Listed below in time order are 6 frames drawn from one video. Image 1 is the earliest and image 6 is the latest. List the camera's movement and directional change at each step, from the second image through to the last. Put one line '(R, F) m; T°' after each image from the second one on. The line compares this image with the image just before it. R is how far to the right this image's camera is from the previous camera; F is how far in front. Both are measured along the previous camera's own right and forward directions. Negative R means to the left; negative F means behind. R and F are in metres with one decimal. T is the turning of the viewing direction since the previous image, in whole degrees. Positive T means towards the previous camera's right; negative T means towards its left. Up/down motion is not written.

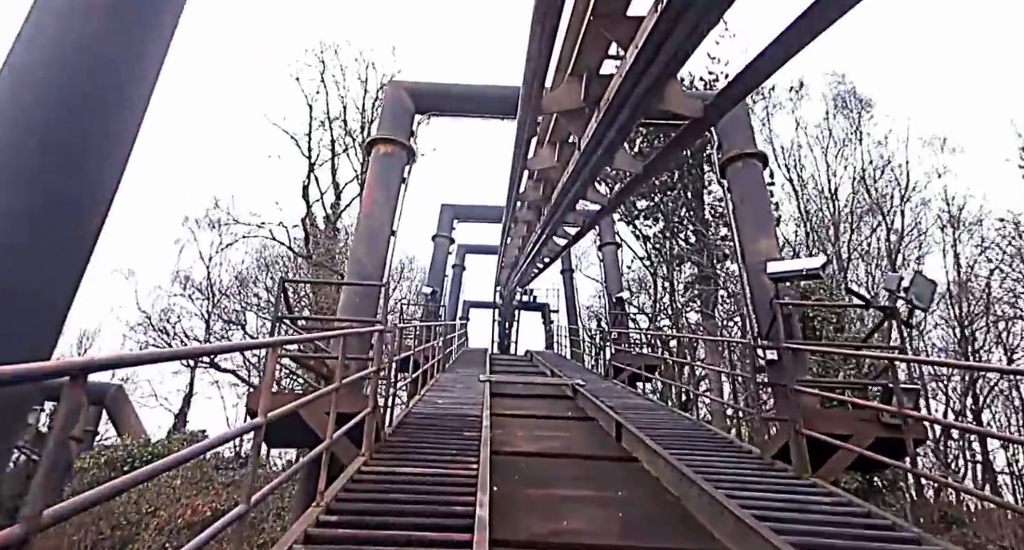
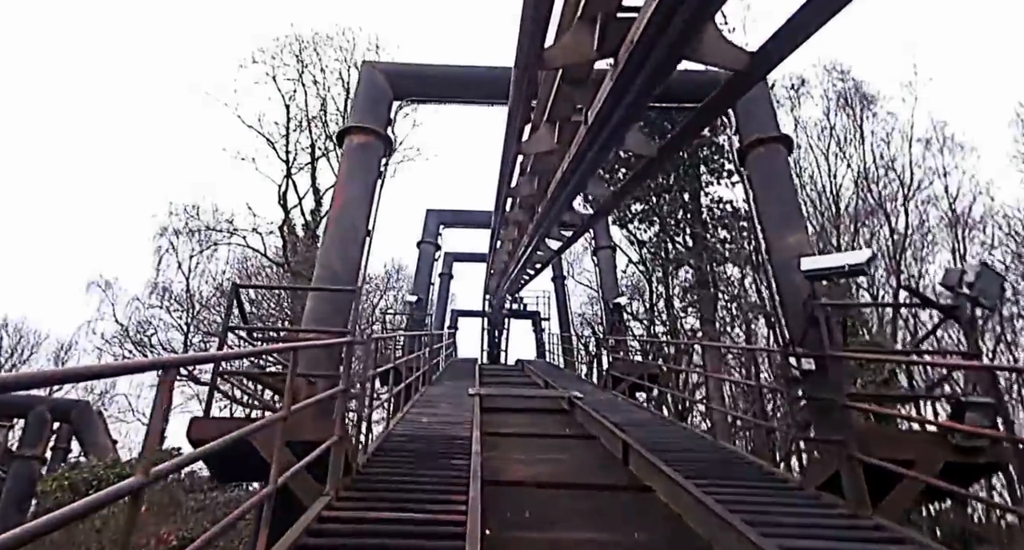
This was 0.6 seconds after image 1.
(0.0, +0.6) m; +1°
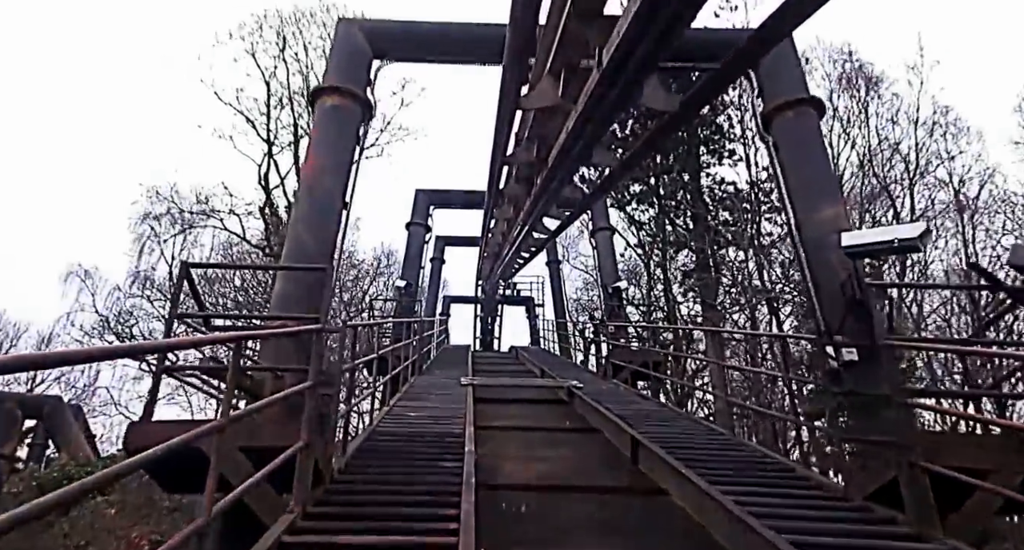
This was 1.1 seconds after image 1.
(0.0, +0.5) m; +1°
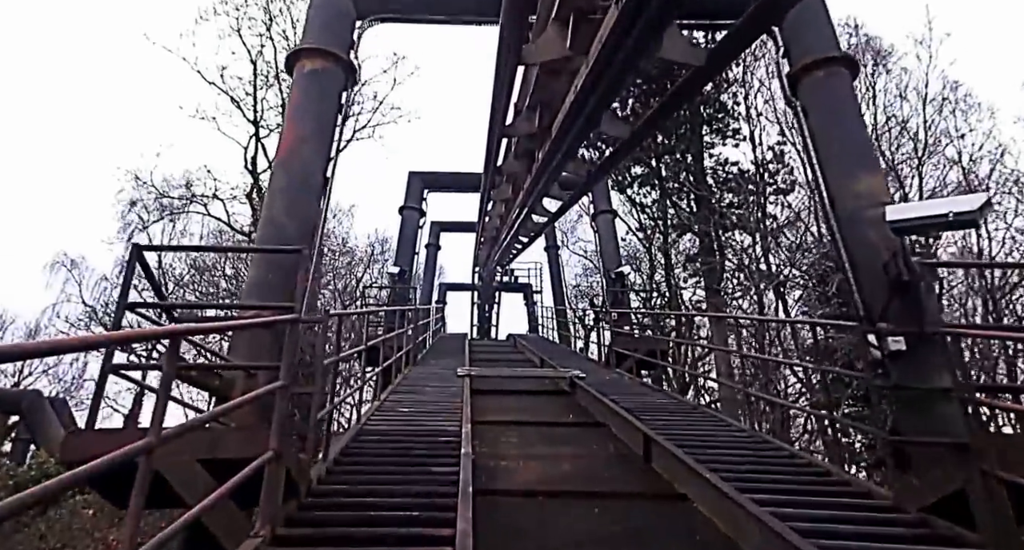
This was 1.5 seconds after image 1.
(0.0, +0.4) m; 0°
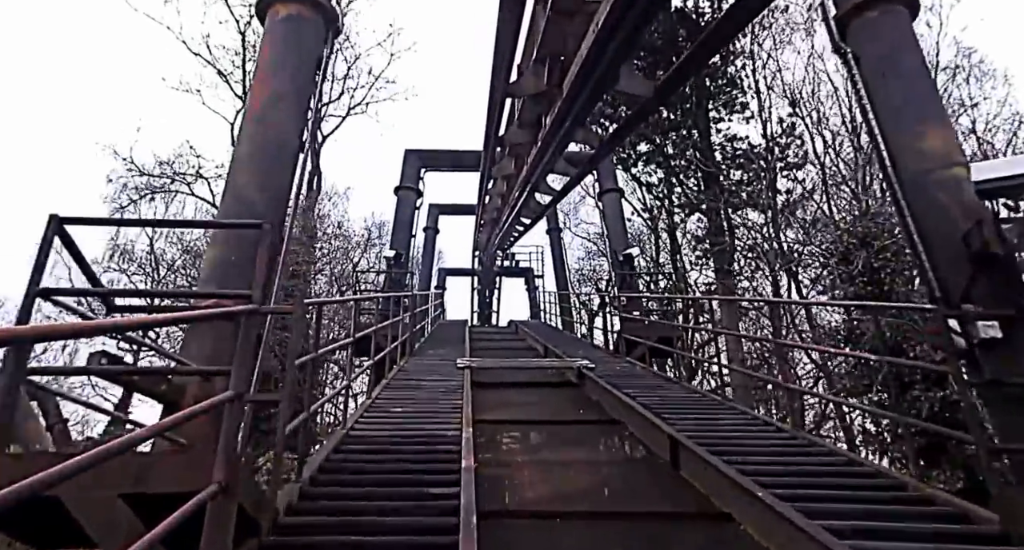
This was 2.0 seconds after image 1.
(0.0, +0.5) m; 0°
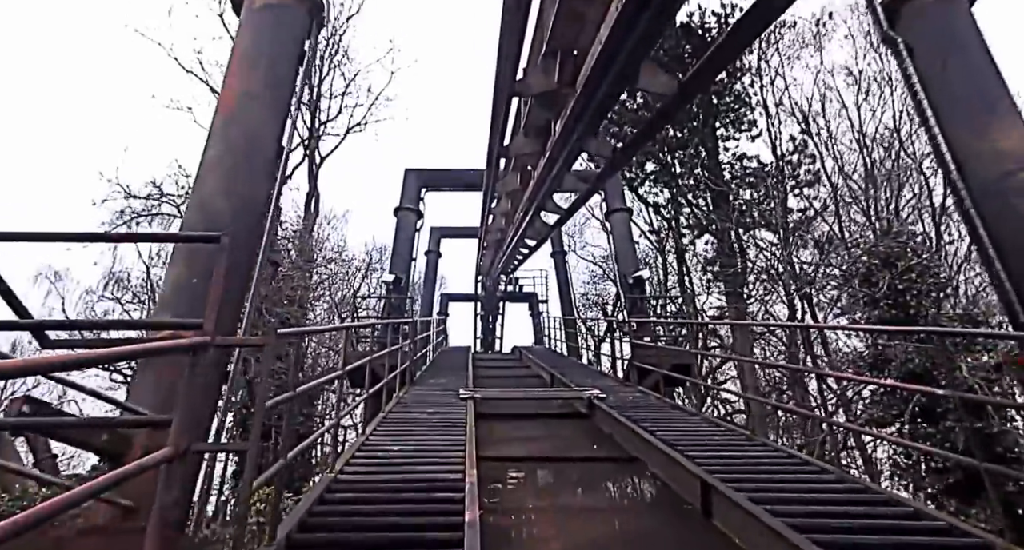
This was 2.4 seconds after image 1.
(0.0, +0.4) m; 0°
